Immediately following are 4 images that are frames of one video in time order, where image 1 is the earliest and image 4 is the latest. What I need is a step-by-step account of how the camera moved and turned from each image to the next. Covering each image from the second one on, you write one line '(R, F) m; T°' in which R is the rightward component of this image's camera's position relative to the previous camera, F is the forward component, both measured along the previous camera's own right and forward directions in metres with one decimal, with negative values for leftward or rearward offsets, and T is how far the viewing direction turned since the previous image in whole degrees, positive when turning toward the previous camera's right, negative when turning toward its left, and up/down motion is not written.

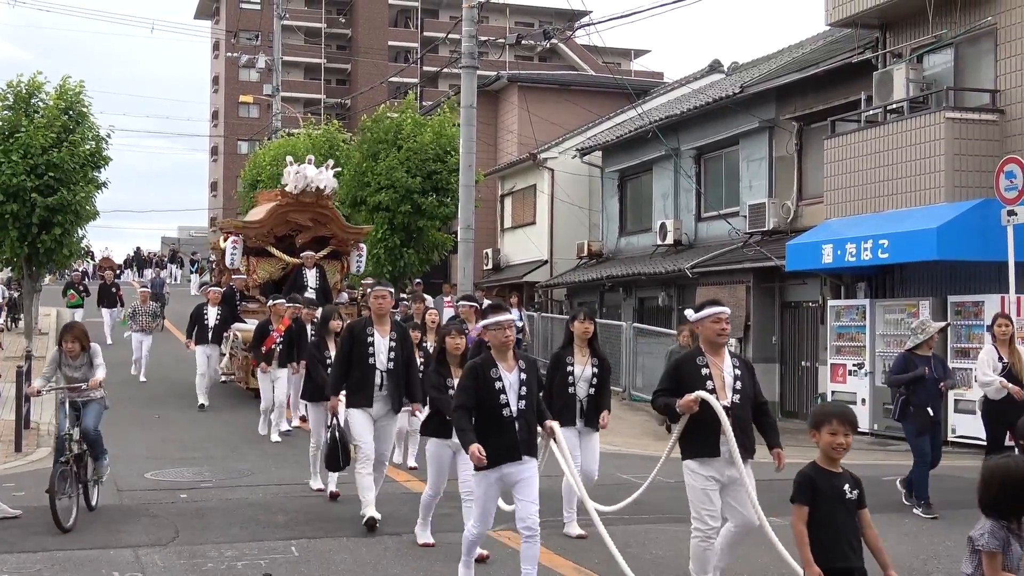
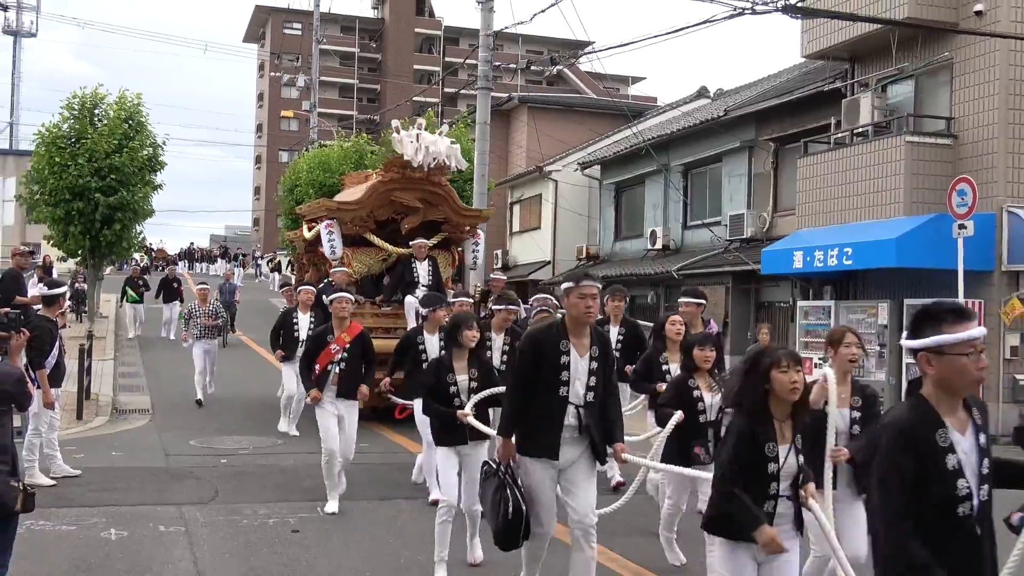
(+0.1, -1.6) m; -1°
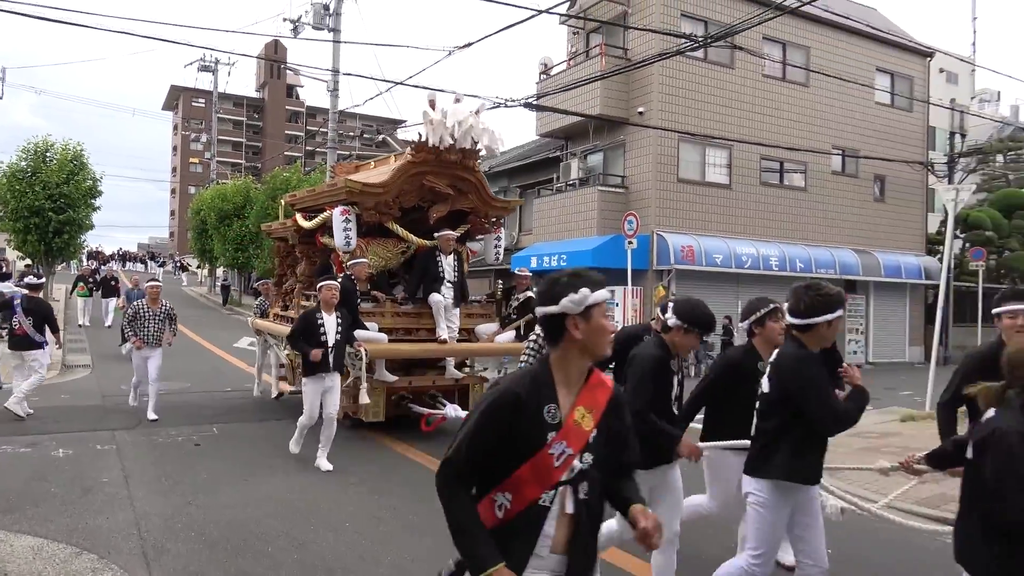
(+1.1, -7.6) m; +9°
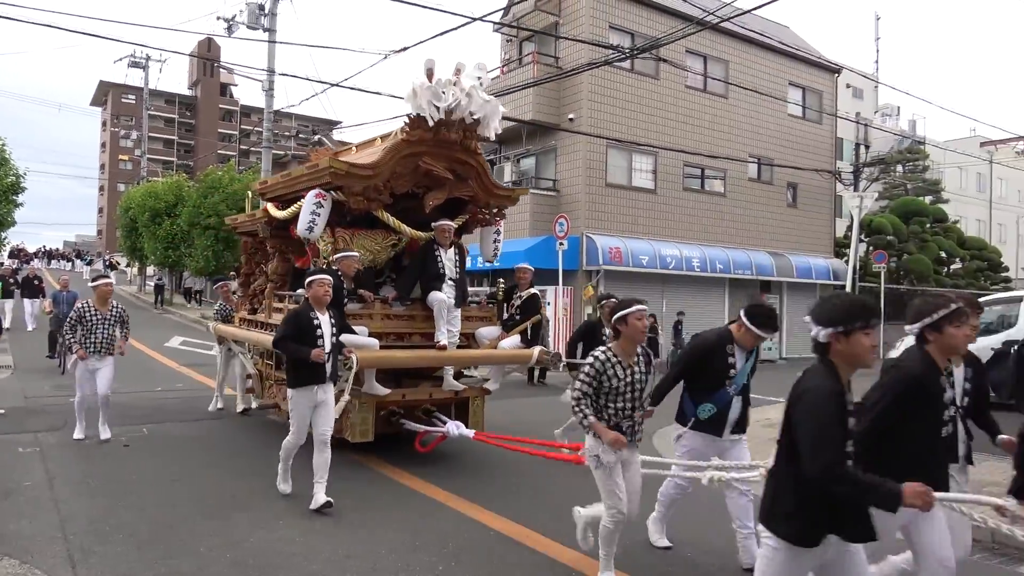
(-0.1, -0.6) m; +5°
